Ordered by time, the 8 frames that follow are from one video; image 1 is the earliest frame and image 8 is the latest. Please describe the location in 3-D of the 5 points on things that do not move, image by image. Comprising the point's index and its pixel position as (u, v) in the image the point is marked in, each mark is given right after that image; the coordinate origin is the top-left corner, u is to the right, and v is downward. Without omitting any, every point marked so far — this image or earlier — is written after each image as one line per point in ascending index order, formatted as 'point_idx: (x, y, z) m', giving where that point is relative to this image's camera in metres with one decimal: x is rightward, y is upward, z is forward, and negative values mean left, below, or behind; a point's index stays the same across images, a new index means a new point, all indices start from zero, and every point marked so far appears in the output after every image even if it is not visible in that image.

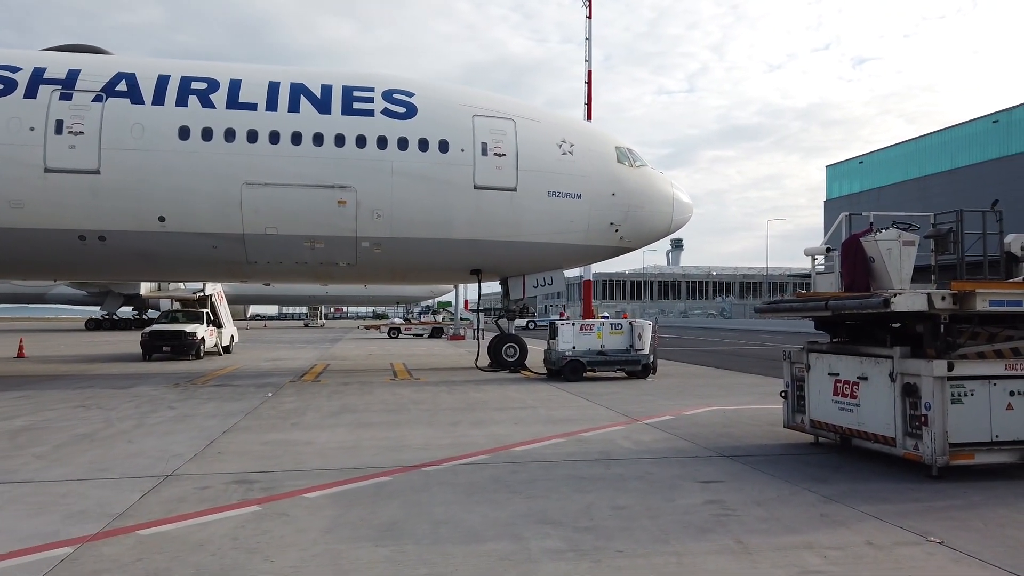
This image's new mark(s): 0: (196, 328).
0: (-7.8, -1.0, +18.3) m
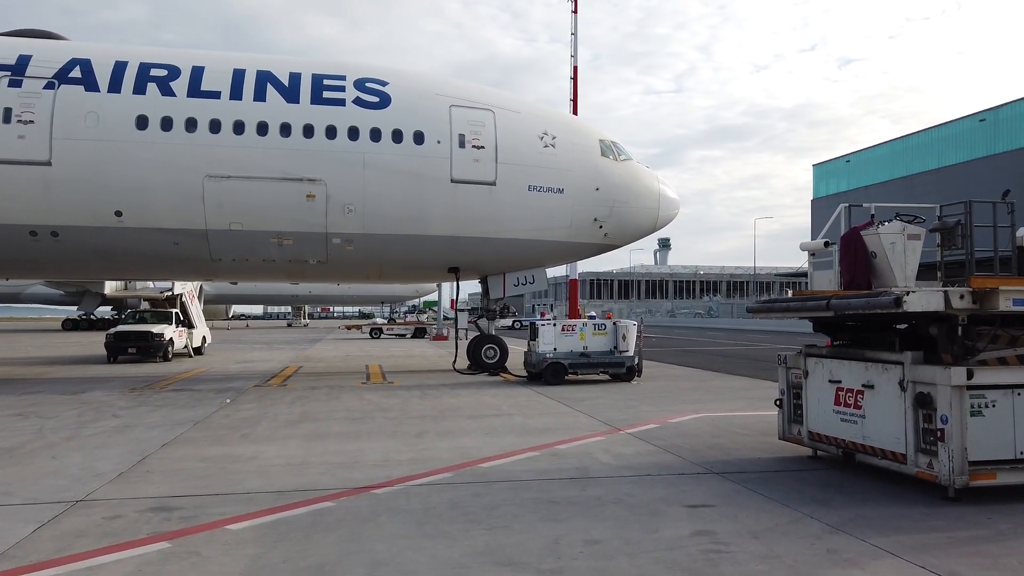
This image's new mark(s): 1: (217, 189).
0: (-8.3, -1.0, +17.5) m
1: (-4.8, +1.6, +12.0) m
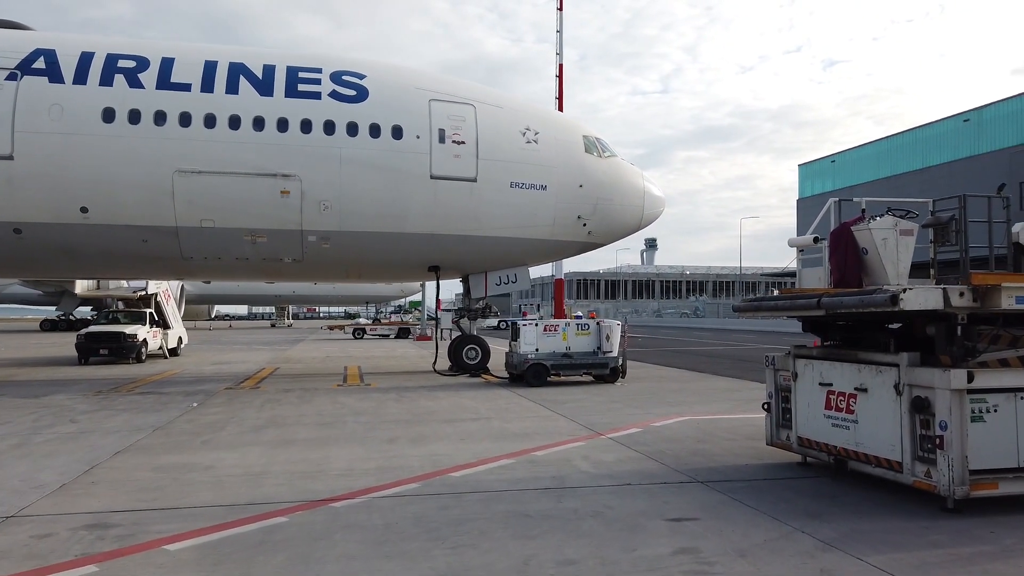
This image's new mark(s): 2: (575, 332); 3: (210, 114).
0: (-8.7, -1.0, +17.1) m
1: (-5.1, +1.6, +11.6) m
2: (+1.0, -0.7, +11.6) m
3: (-4.7, +2.7, +11.6) m
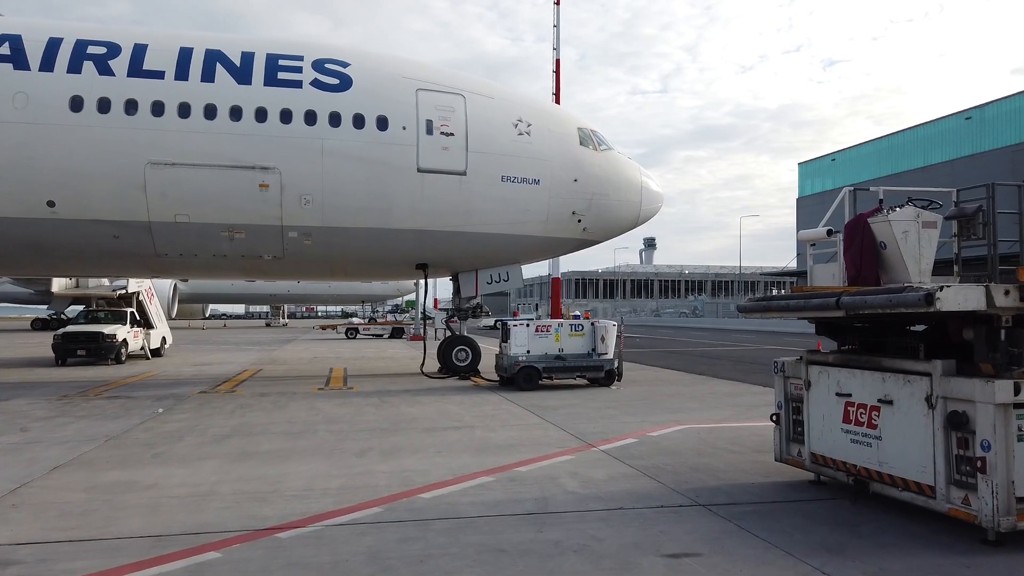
0: (-8.8, -0.9, +16.5) m
1: (-5.2, +1.6, +11.0) m
2: (+0.8, -0.7, +11.0) m
3: (-4.9, +2.7, +11.0) m
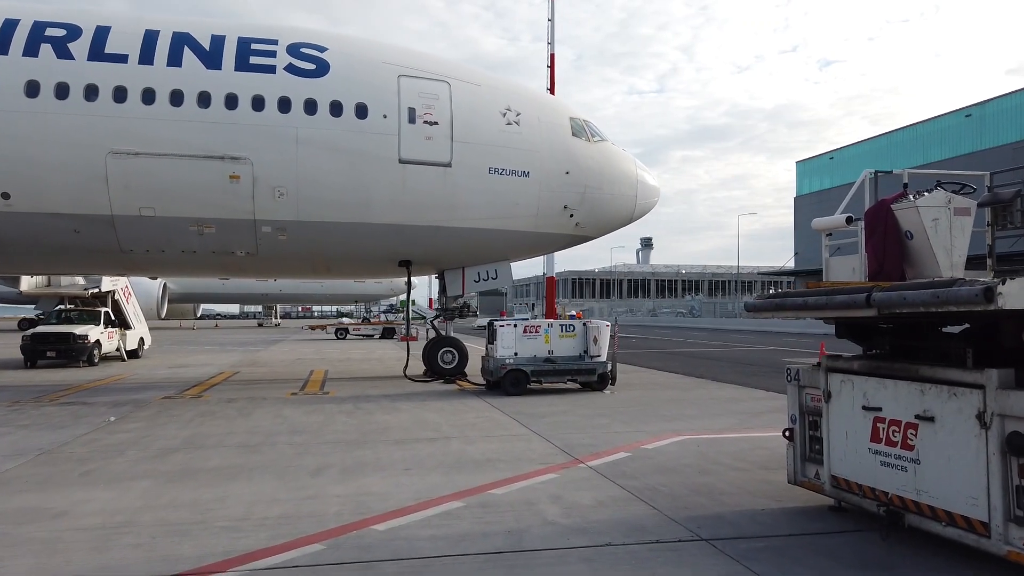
0: (-9.0, -0.9, +15.8) m
1: (-5.4, +1.7, +10.3) m
2: (+0.7, -0.6, +10.3) m
3: (-5.1, +2.8, +10.3) m
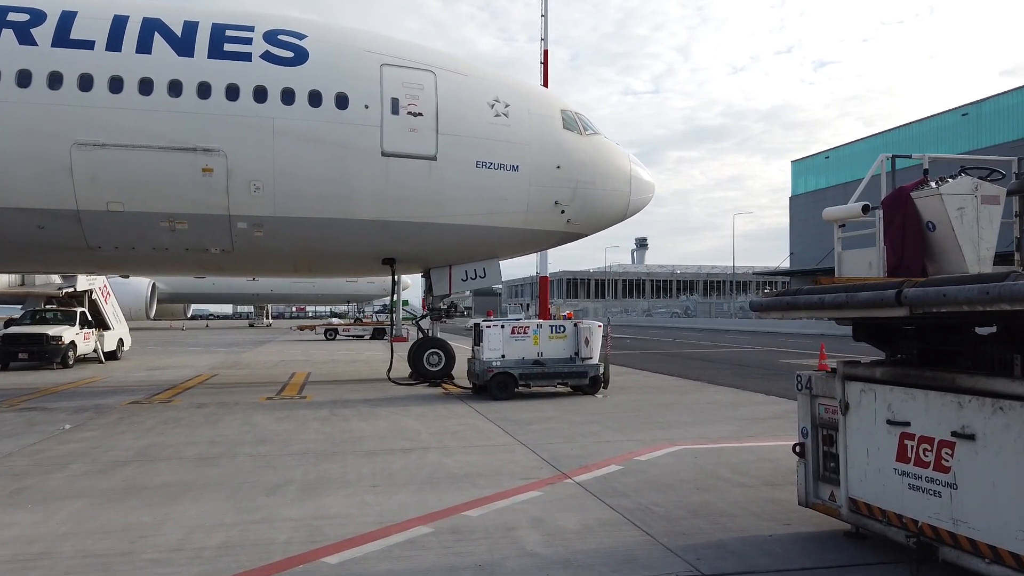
0: (-9.2, -0.9, +15.2) m
1: (-5.6, +1.7, +9.7) m
2: (+0.5, -0.6, +9.8) m
3: (-5.2, +2.8, +9.8) m
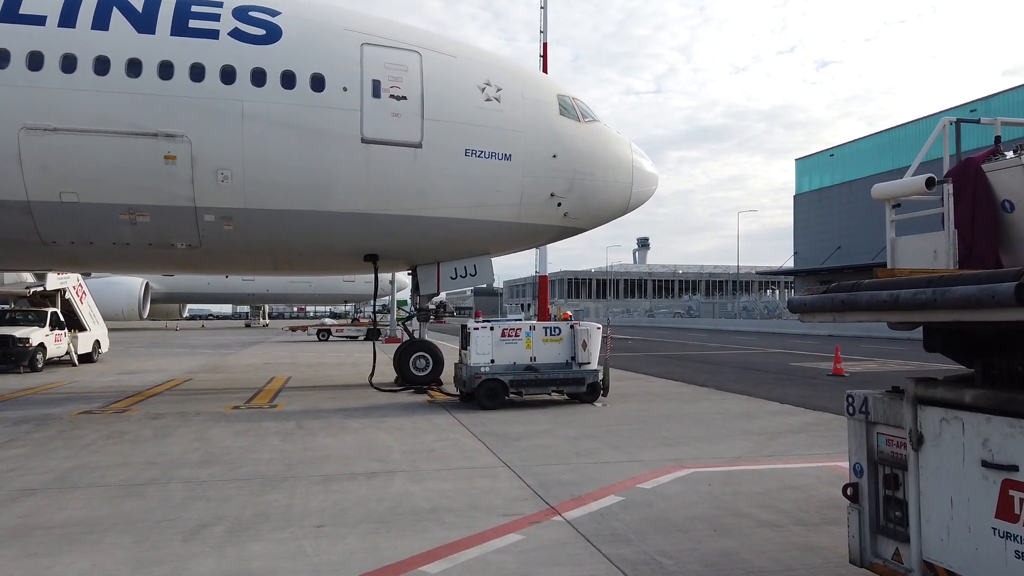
0: (-9.3, -0.9, +14.3) m
1: (-5.7, +1.7, +8.9) m
2: (+0.4, -0.6, +8.9) m
3: (-5.3, +2.8, +8.9) m
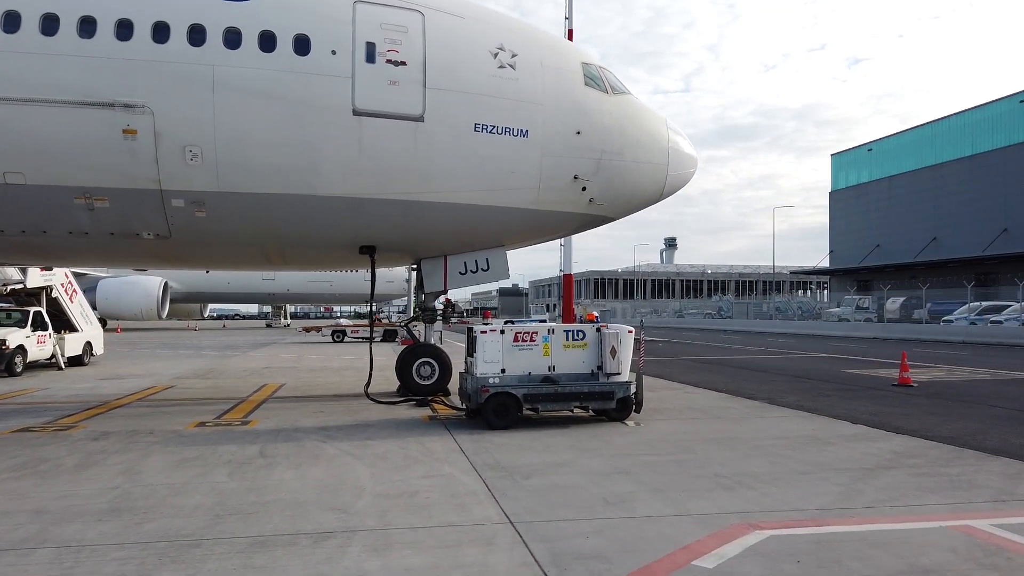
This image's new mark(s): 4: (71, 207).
0: (-9.0, -0.8, +13.2) m
1: (-5.5, +1.7, +7.7) m
2: (+0.5, -0.6, +7.5) m
3: (-5.2, +2.9, +7.6) m
4: (-4.9, +0.9, +8.3) m
